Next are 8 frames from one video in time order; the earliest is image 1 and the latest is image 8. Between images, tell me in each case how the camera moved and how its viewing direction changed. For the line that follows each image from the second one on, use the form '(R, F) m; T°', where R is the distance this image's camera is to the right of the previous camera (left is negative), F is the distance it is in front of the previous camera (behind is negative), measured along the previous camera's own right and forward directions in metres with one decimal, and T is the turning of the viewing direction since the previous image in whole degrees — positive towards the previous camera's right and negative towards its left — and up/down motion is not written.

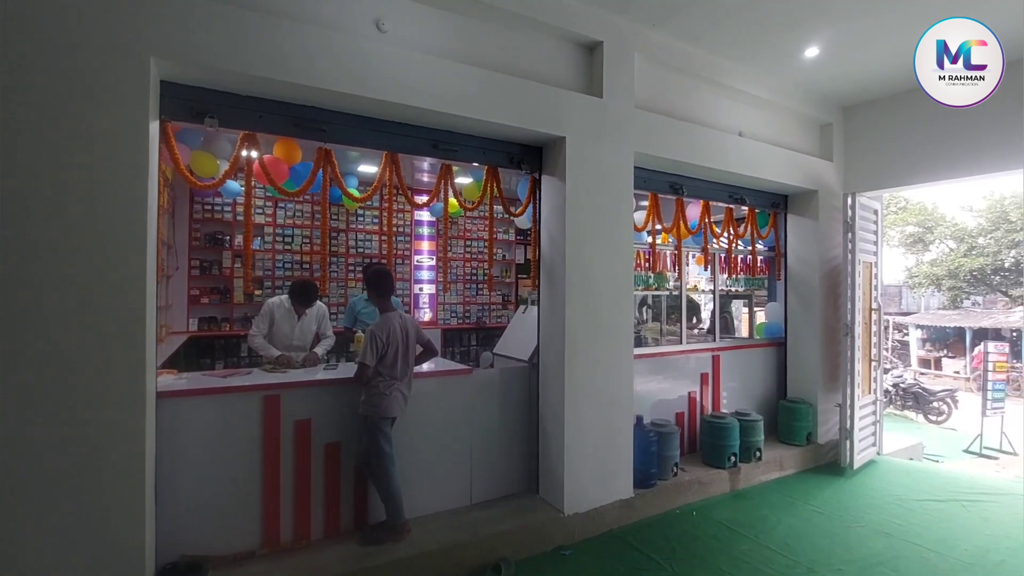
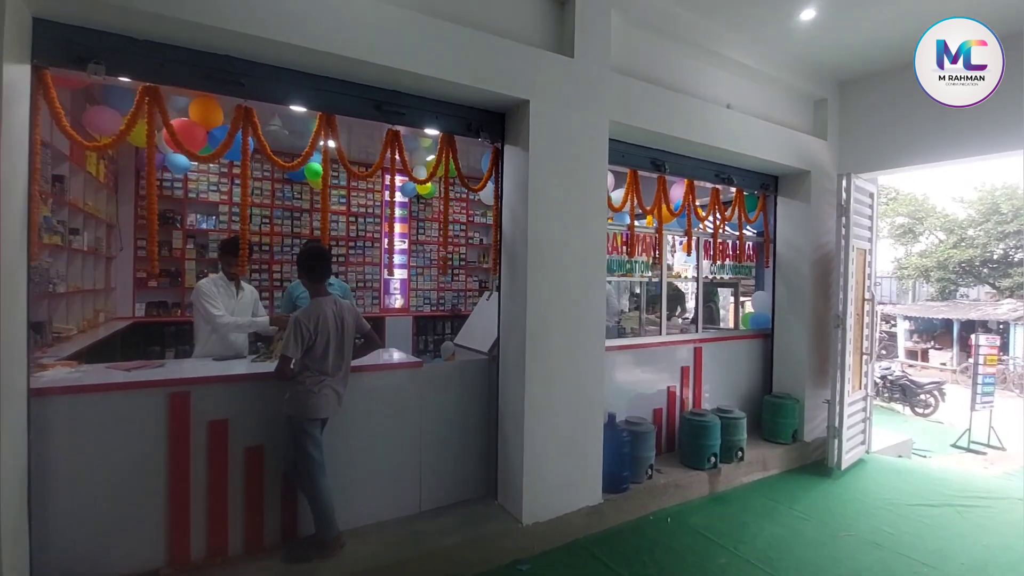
(+0.2, +0.3) m; +1°
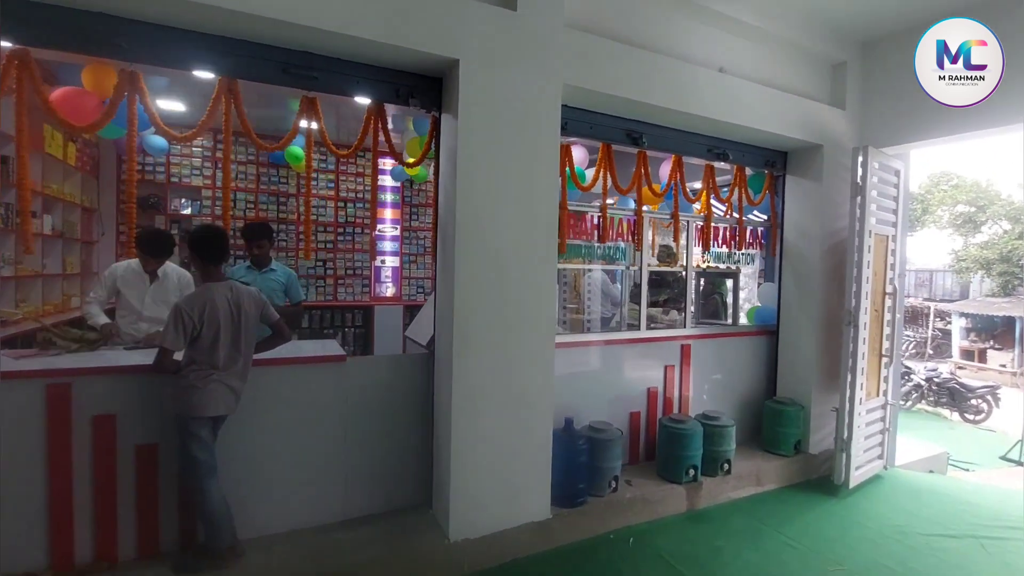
(+0.5, +0.3) m; -4°
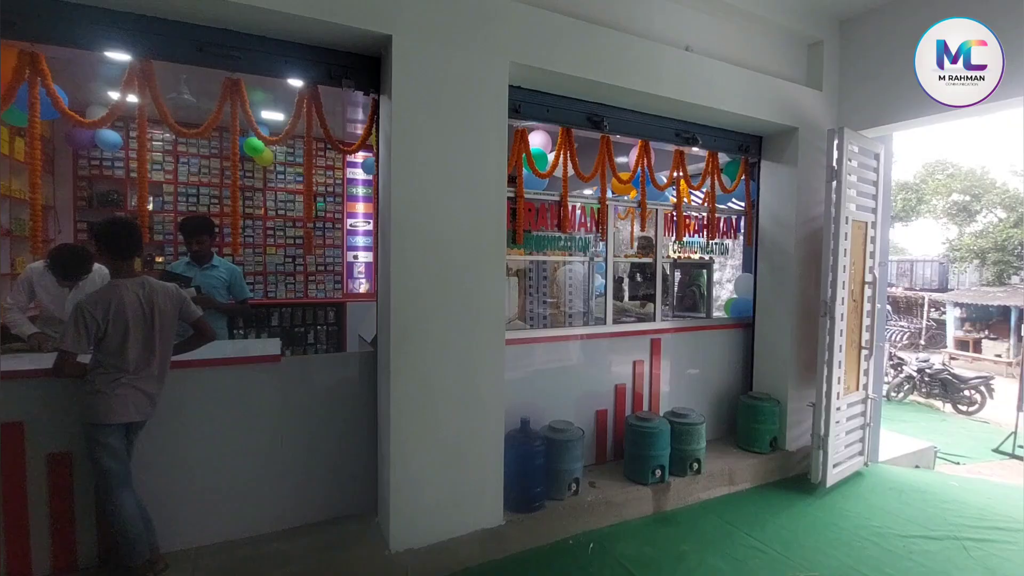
(+0.2, +0.2) m; 0°
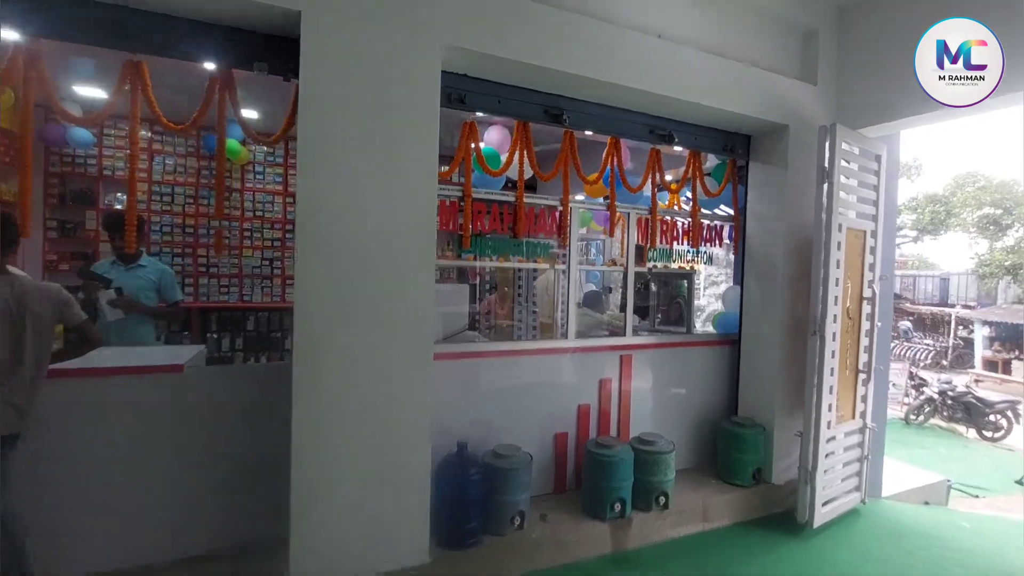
(+0.4, +0.3) m; -2°
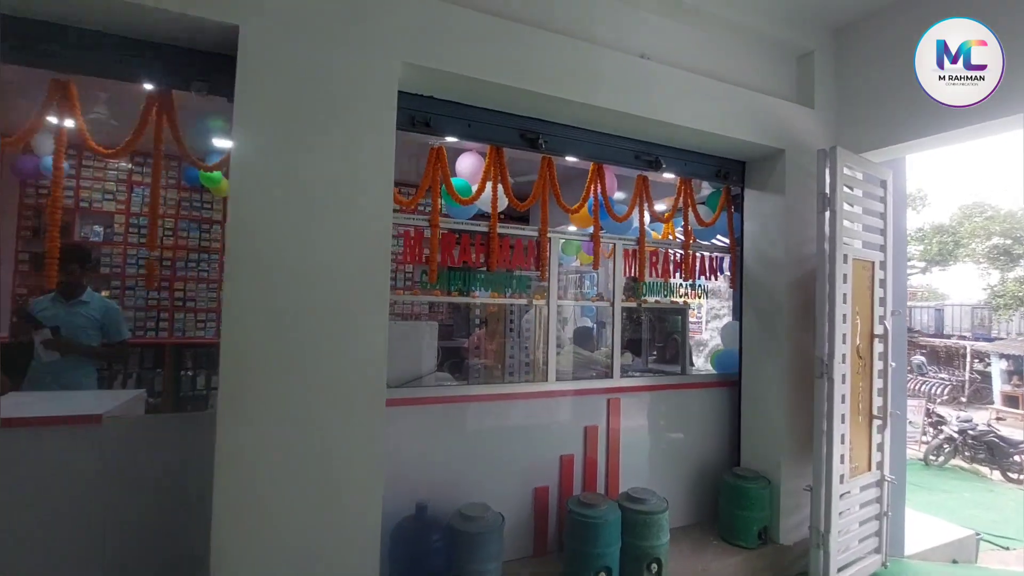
(+0.2, +0.2) m; -1°
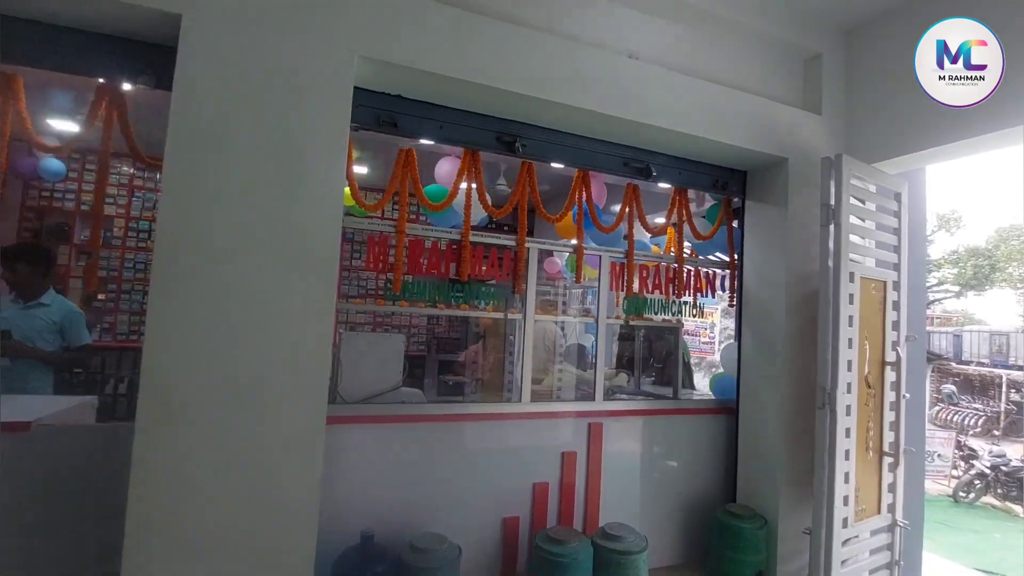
(+0.2, +0.2) m; -2°
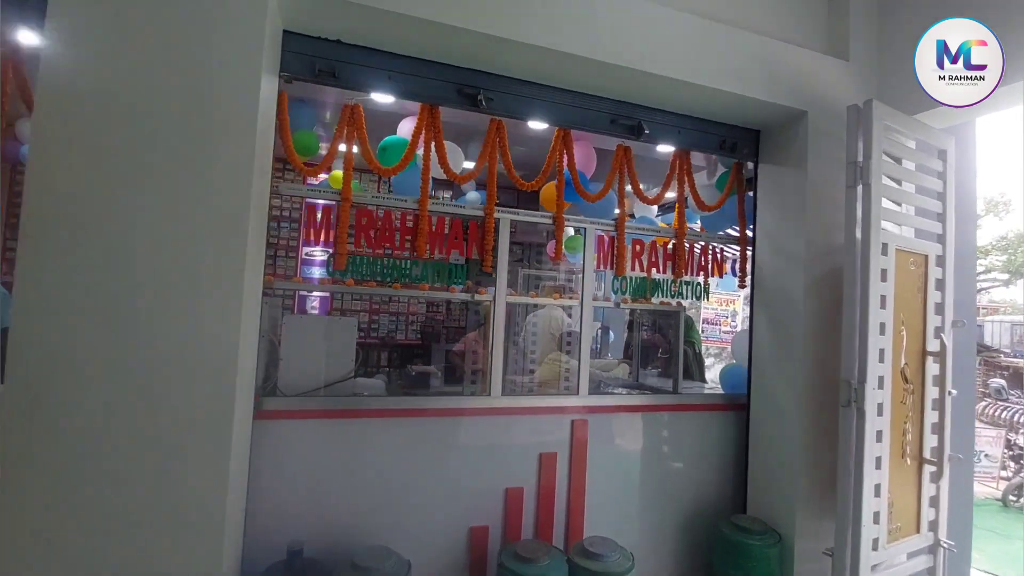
(+0.2, +0.3) m; -3°
